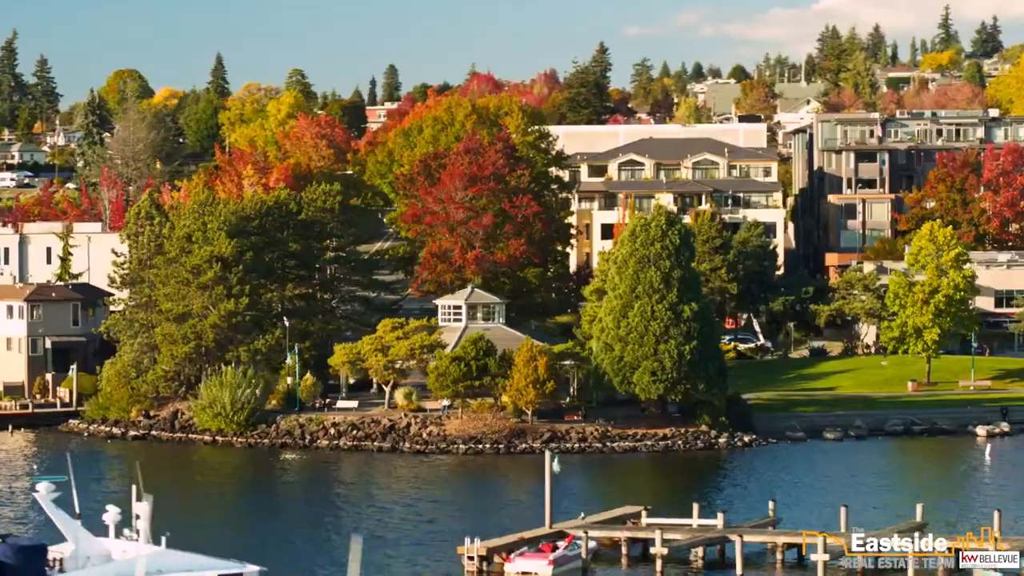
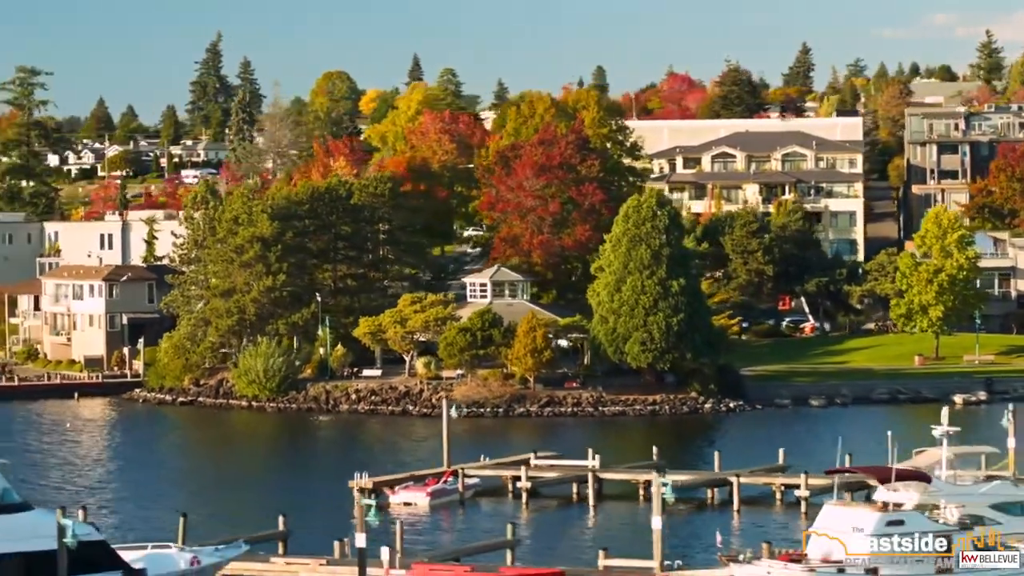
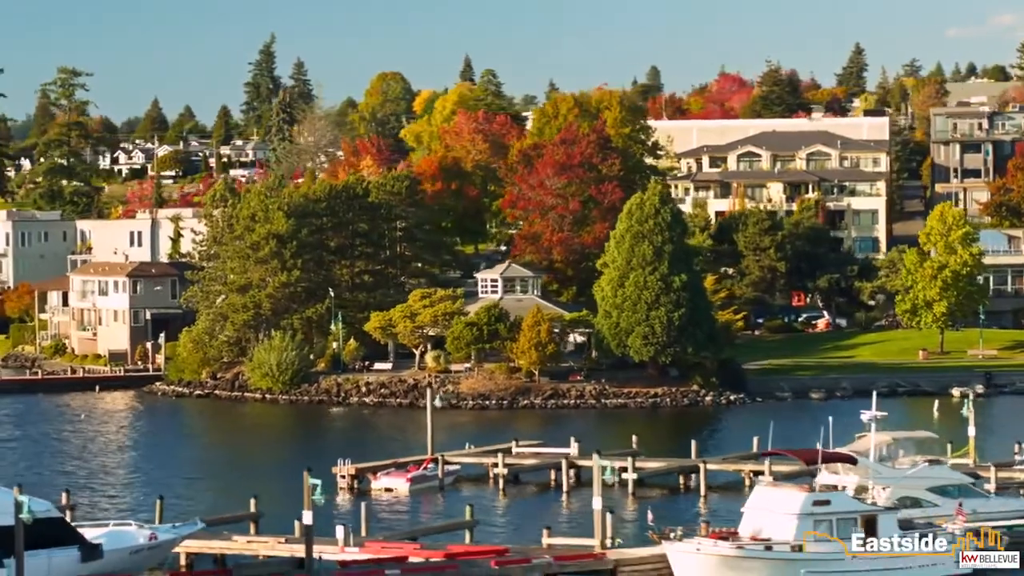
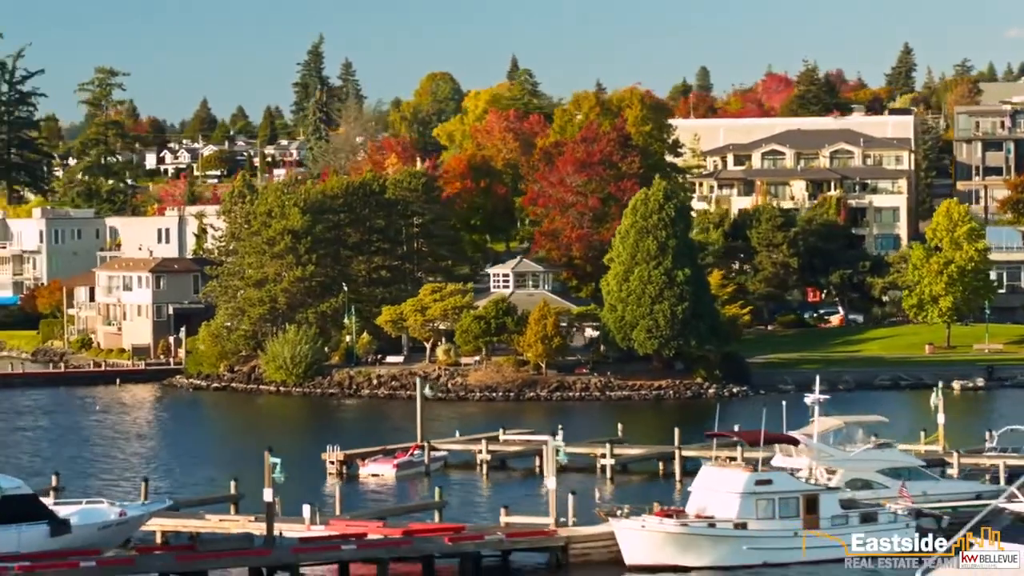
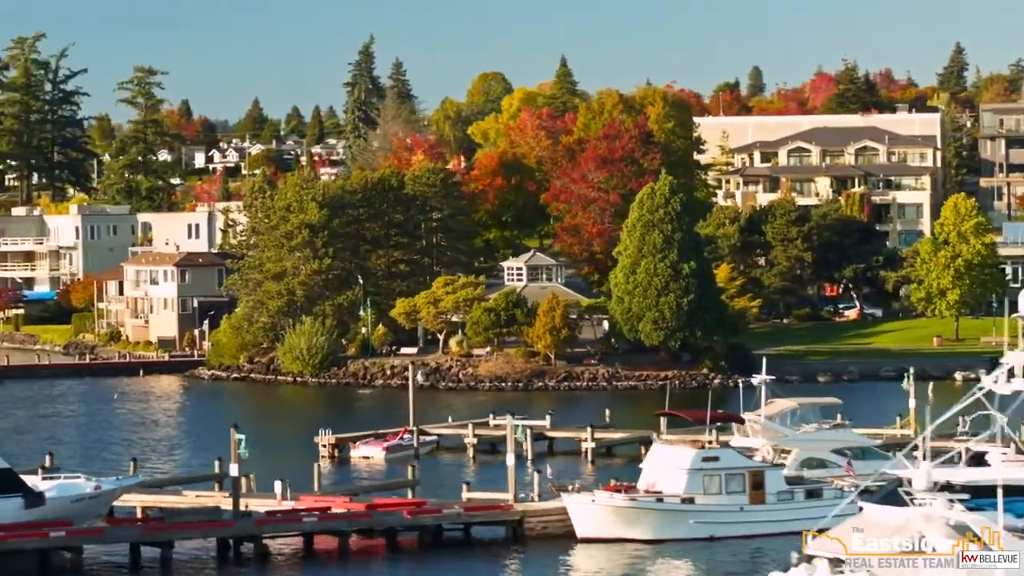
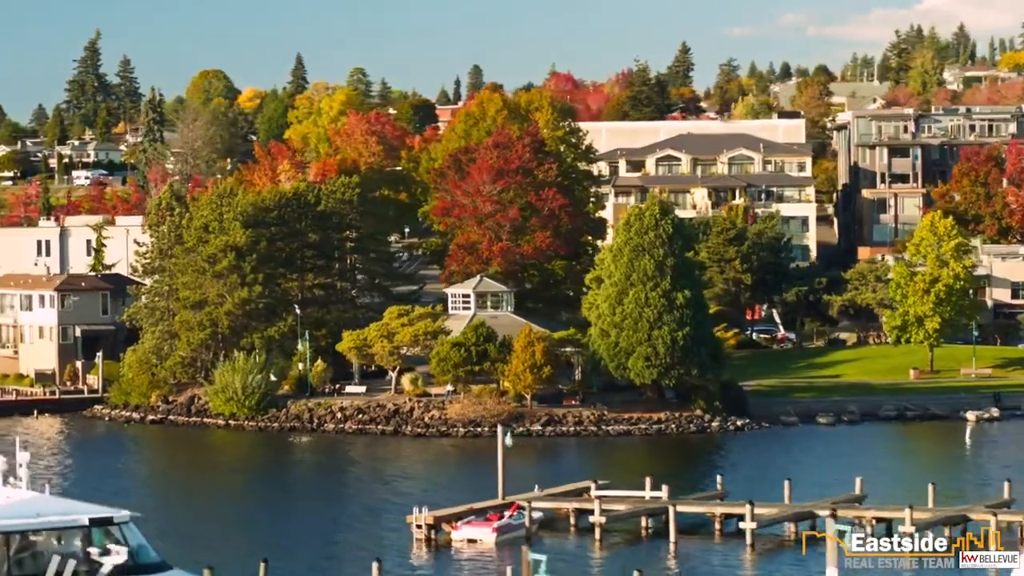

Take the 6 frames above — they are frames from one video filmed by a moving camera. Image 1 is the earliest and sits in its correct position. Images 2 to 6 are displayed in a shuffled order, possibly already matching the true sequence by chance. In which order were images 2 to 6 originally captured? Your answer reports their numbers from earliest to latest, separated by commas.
6, 2, 3, 4, 5
